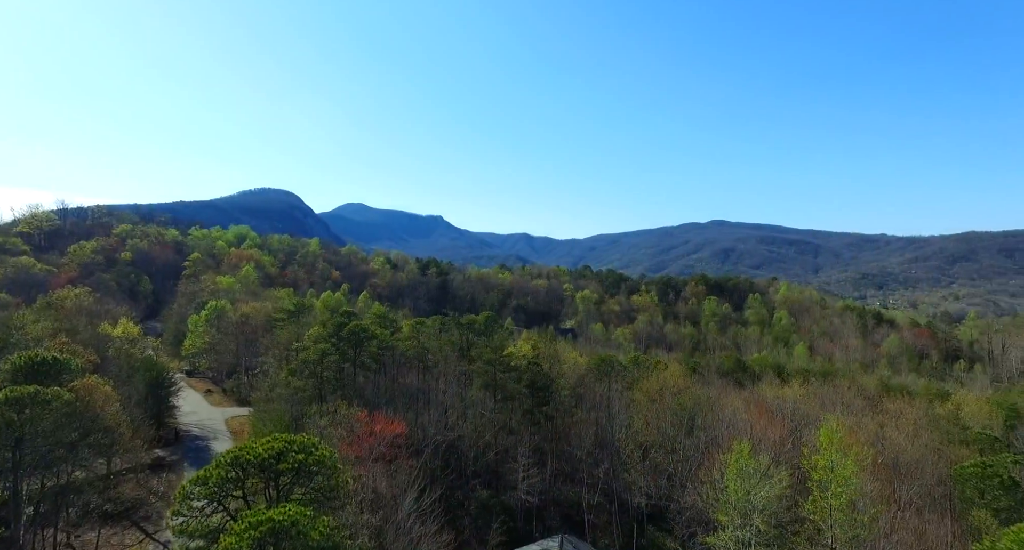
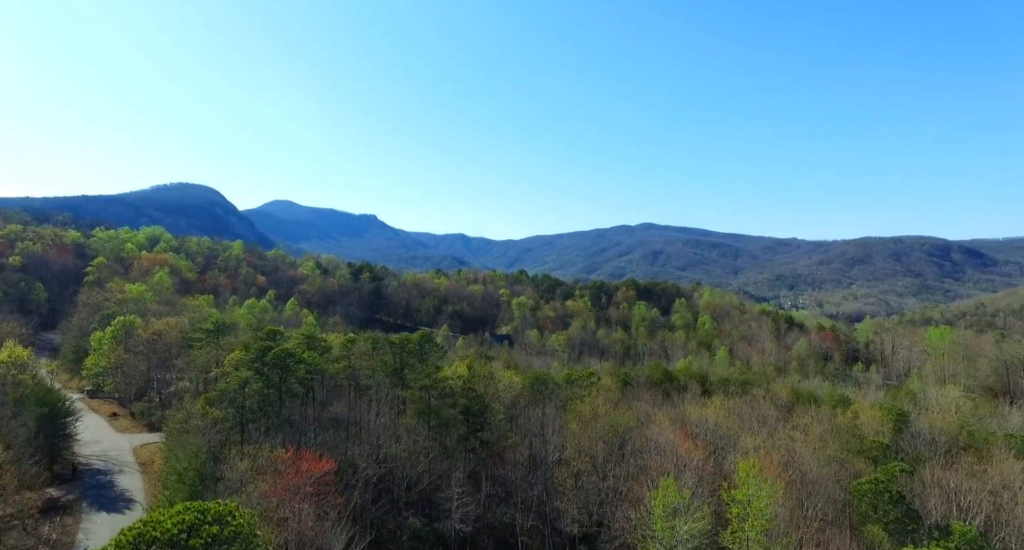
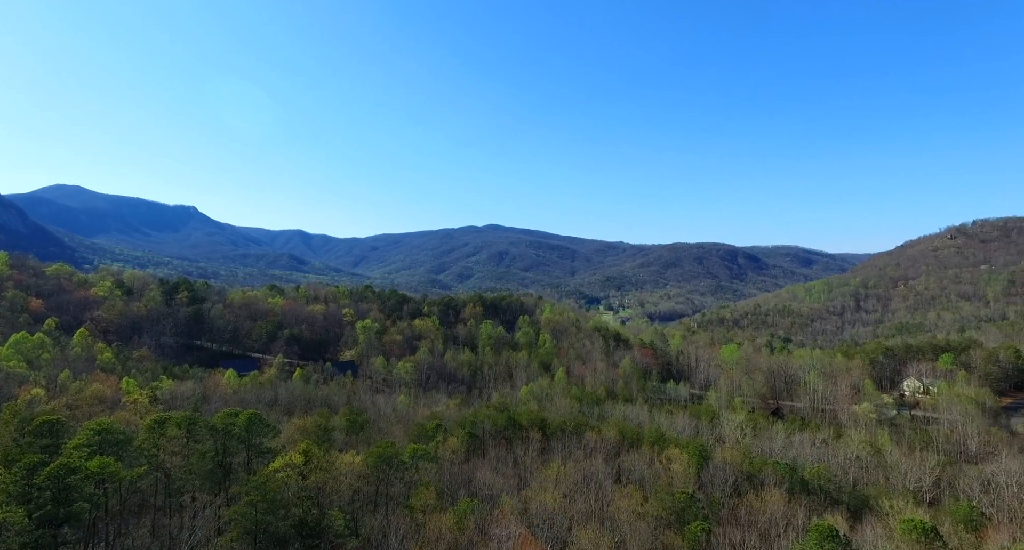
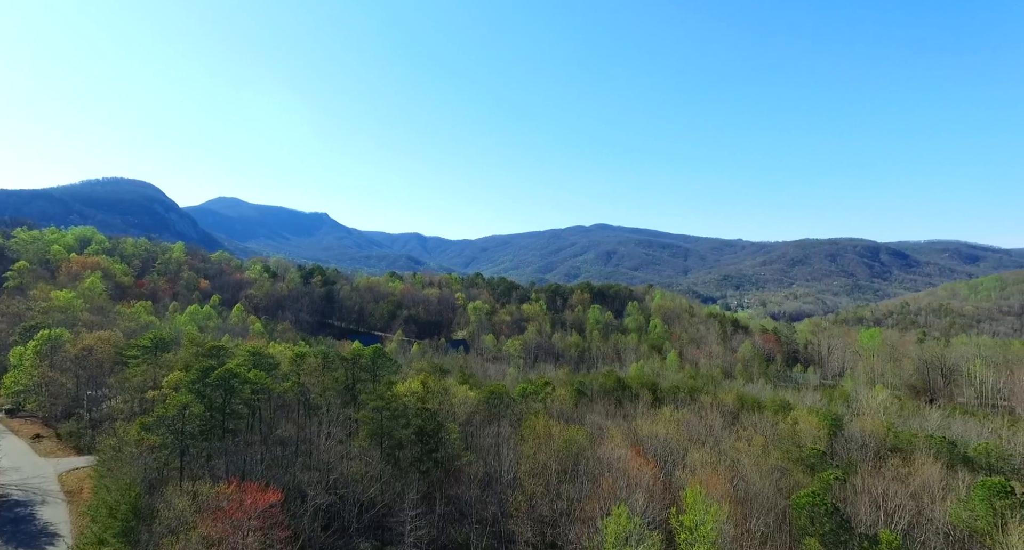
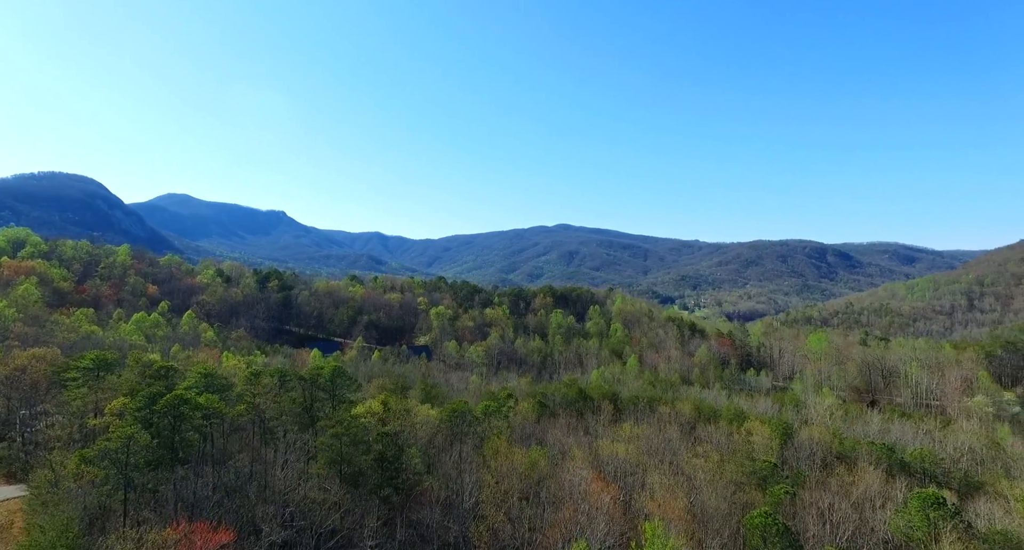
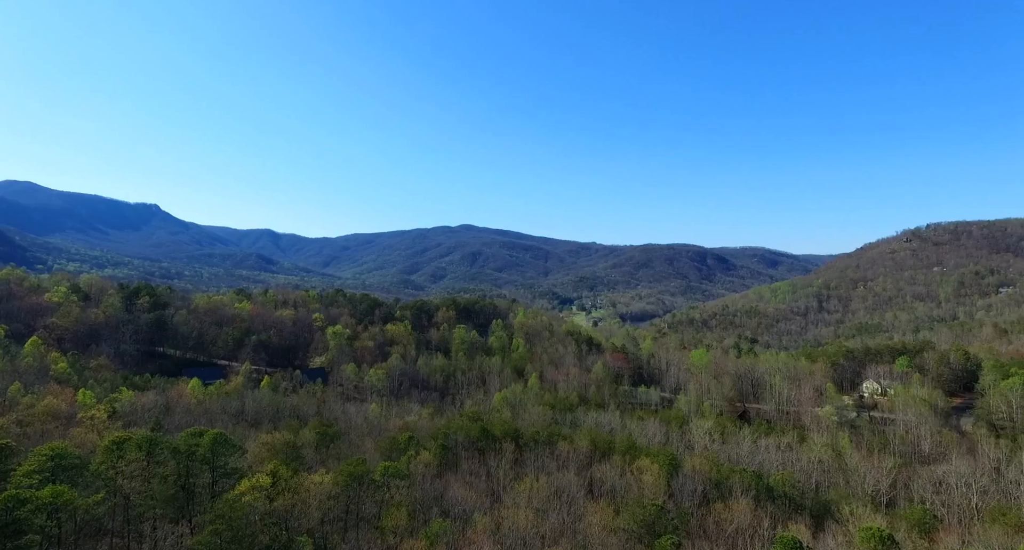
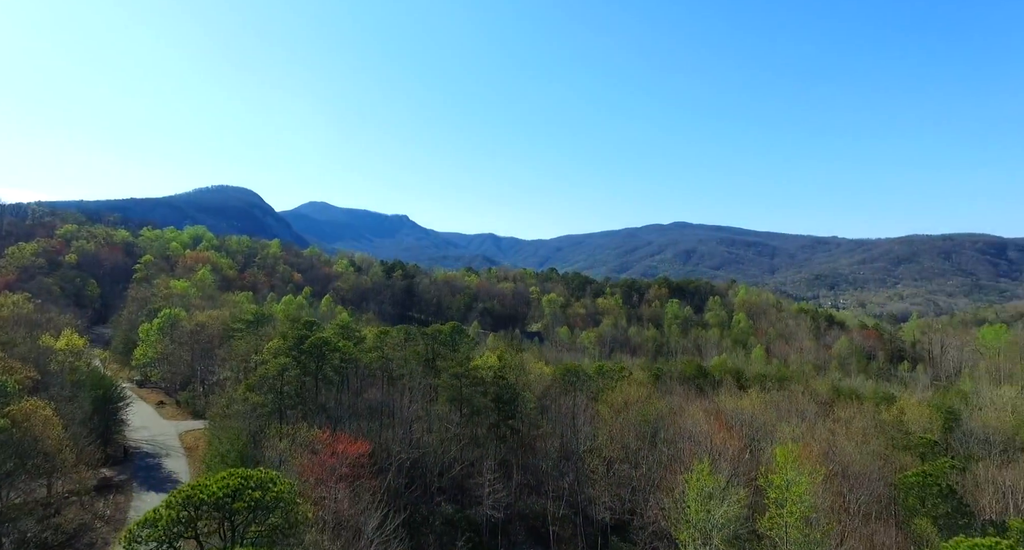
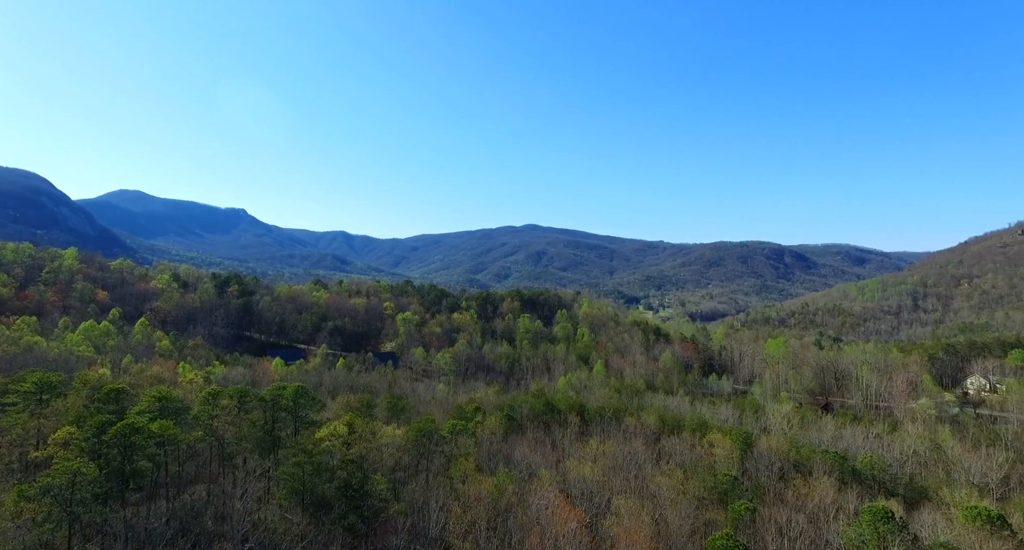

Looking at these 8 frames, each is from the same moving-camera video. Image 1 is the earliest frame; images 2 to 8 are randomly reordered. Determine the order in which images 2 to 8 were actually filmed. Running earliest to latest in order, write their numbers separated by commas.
7, 2, 4, 5, 8, 3, 6
